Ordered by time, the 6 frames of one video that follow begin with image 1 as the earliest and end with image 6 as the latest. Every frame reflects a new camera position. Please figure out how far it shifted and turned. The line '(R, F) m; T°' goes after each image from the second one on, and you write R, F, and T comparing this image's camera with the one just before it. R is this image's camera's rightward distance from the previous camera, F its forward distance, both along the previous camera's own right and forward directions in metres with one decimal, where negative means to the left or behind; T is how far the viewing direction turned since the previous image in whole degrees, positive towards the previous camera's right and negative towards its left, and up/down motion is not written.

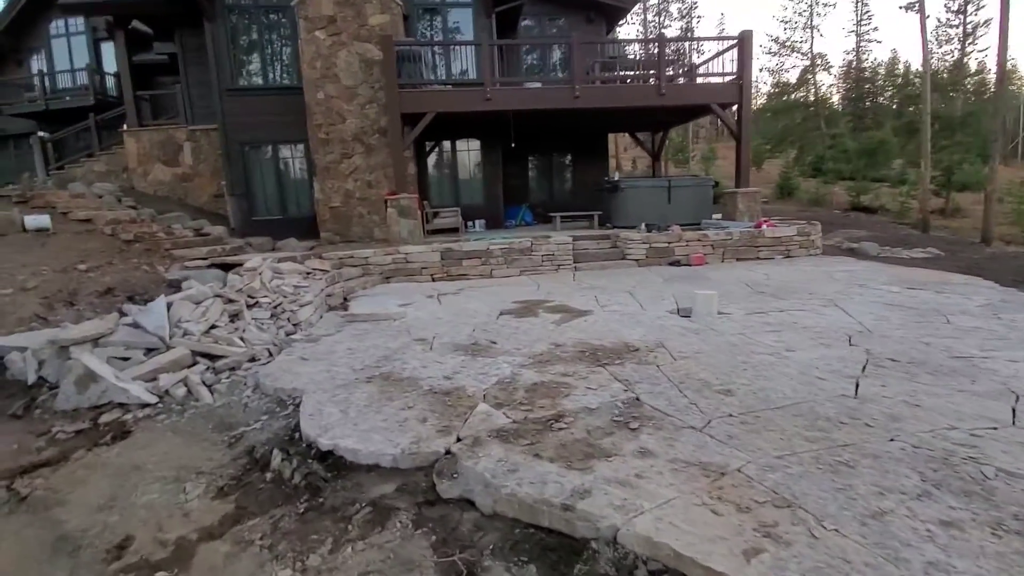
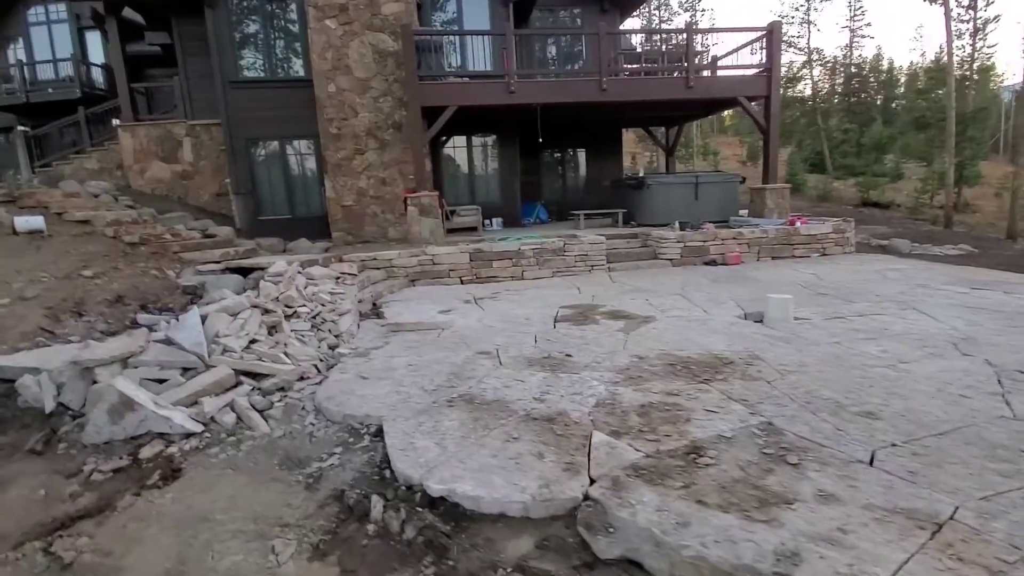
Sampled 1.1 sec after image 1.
(-0.7, +0.4) m; +2°
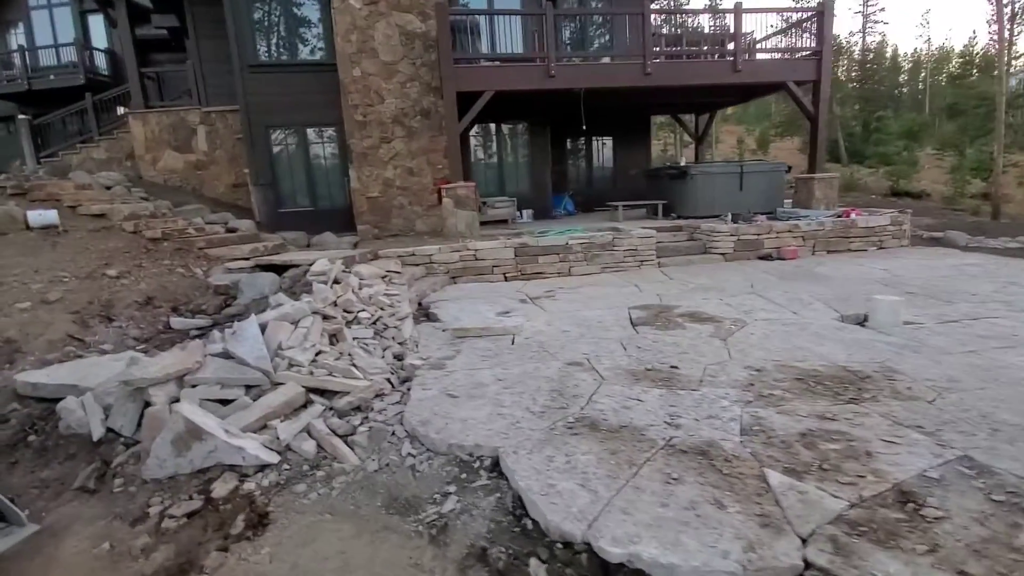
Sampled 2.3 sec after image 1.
(-0.7, +0.4) m; 0°
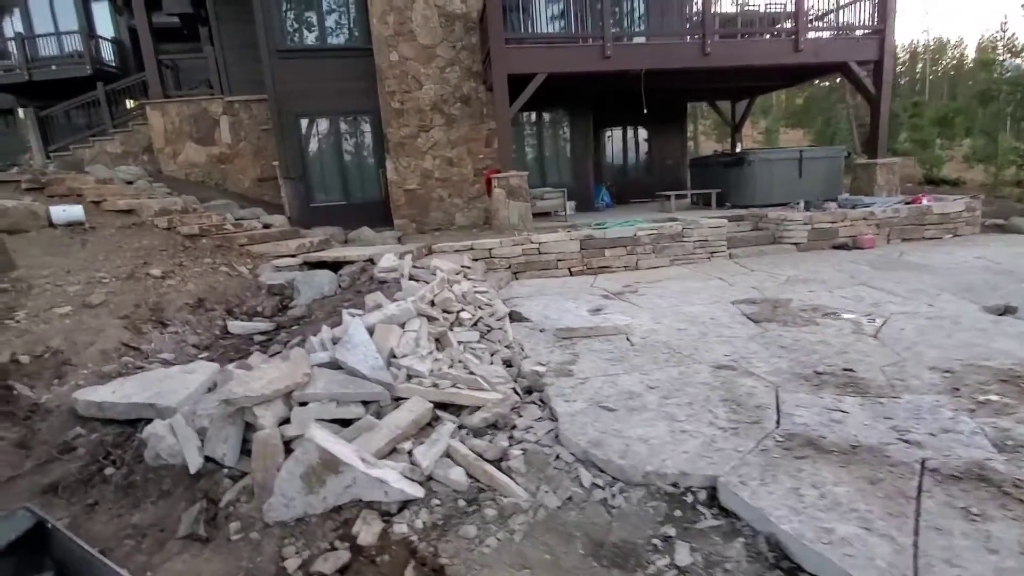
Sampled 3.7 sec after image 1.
(-0.9, +0.5) m; +1°
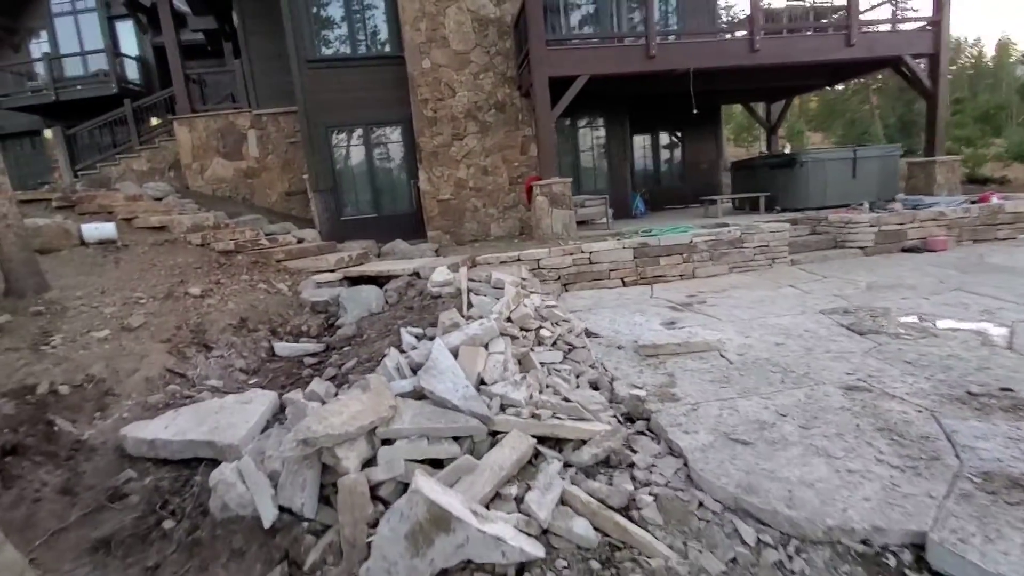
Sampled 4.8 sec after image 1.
(-0.5, +0.4) m; -1°
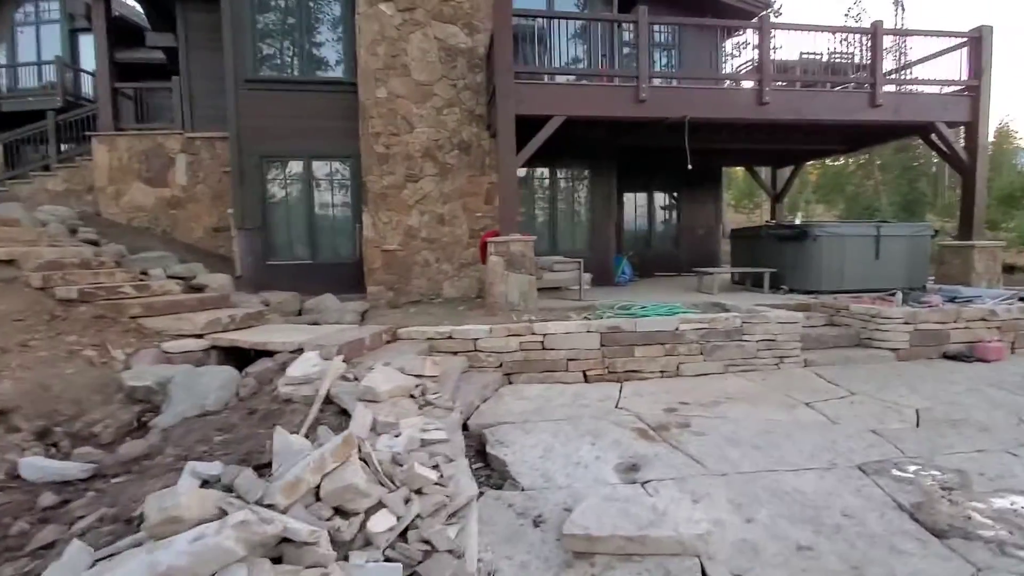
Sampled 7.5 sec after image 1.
(+0.6, +1.4) m; 0°
